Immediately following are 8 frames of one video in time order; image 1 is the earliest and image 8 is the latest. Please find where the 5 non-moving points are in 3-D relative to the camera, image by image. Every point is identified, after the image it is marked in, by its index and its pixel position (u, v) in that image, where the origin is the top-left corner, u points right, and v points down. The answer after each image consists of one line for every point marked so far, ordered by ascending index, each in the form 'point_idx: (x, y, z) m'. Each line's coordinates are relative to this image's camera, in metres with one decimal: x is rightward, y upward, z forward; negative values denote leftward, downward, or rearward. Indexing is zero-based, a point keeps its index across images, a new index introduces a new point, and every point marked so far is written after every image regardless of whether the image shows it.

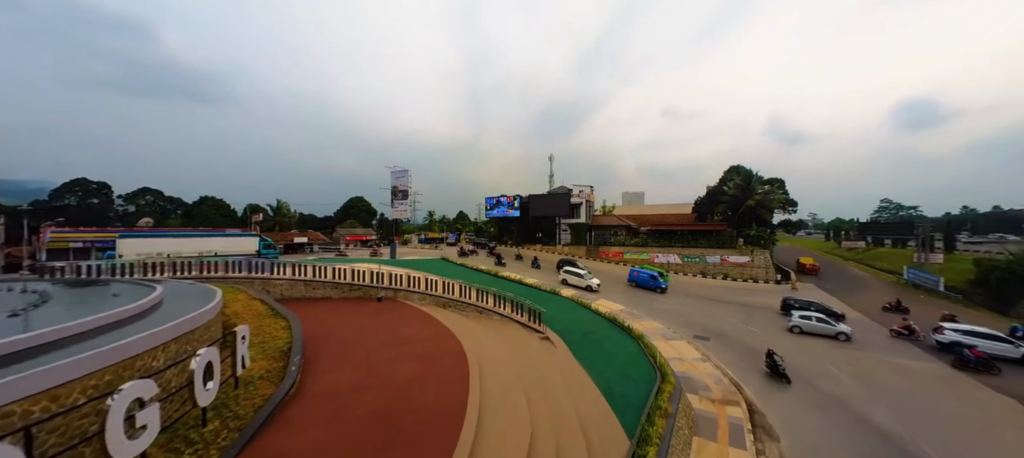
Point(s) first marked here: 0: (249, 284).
0: (-13.6, -2.9, +15.3) m
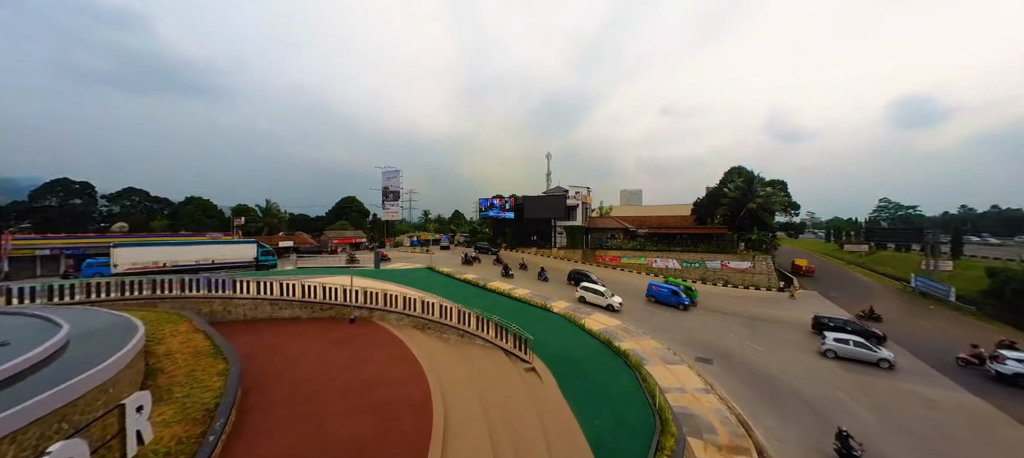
0: (-14.3, -3.5, +13.9) m
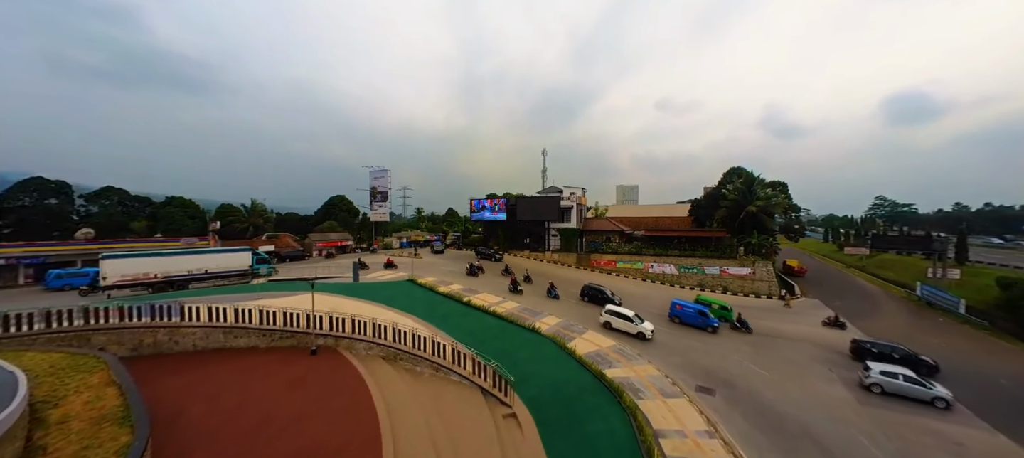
0: (-15.0, -4.4, +12.4) m
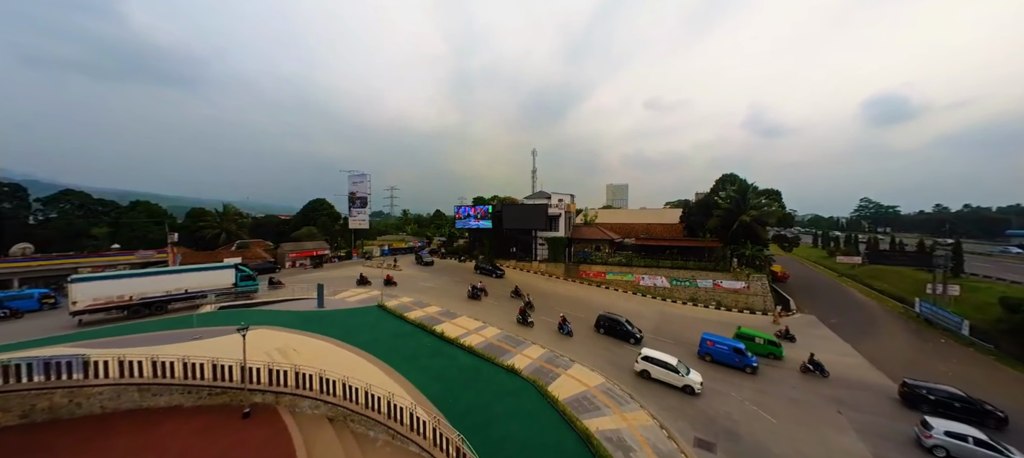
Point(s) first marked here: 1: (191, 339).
0: (-16.0, -5.7, +10.1) m
1: (-14.9, -5.1, +13.8) m
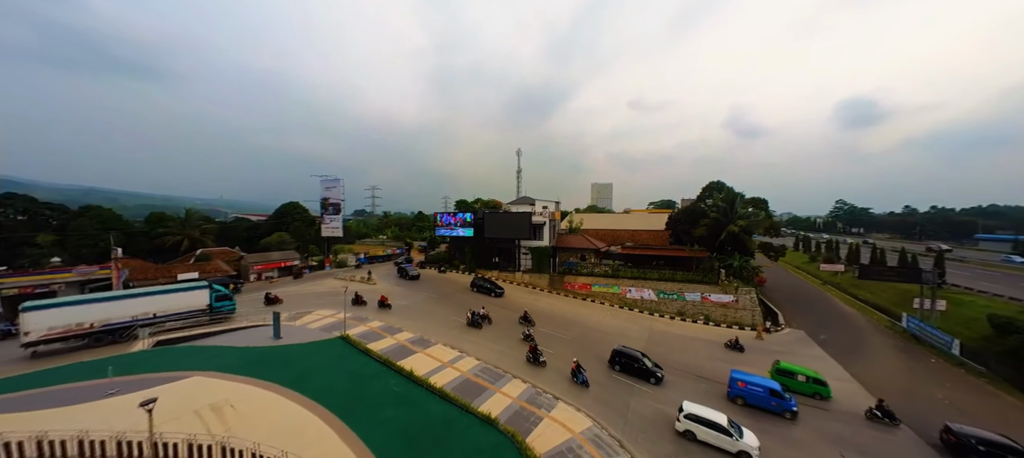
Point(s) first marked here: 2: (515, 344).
0: (-16.7, -7.1, +7.8) m
1: (-15.8, -6.4, +11.5) m
2: (+0.1, -7.5, +19.5) m
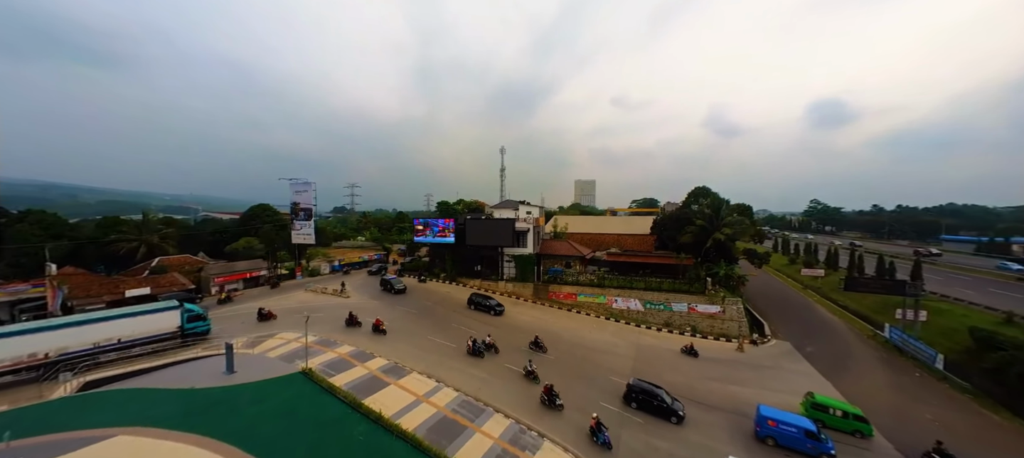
0: (-17.2, -8.4, +5.7) m
1: (-16.5, -7.7, +9.4) m
2: (-1.0, -8.5, +18.3) m
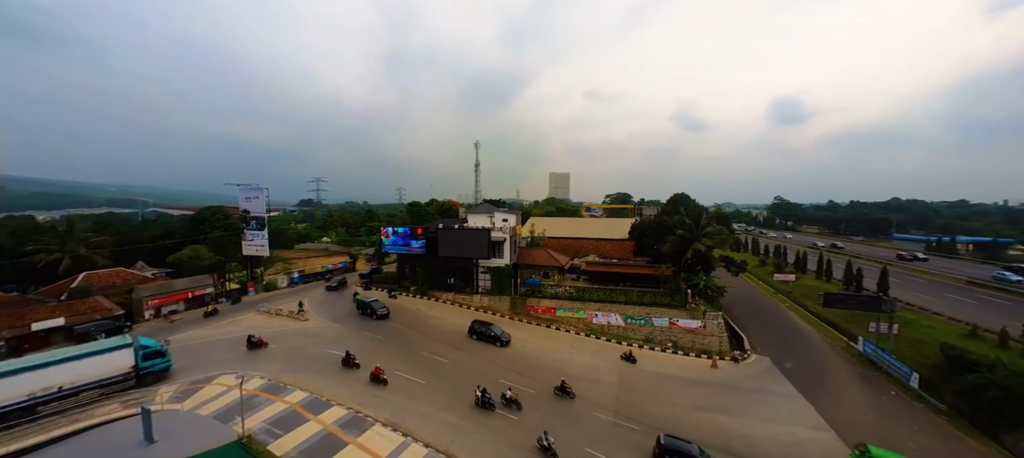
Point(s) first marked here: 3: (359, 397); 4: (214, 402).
0: (-17.5, -10.6, +2.8) m
1: (-17.1, -9.7, +6.5) m
2: (-2.3, -10.0, +16.5) m
3: (-8.7, -9.6, +17.1) m
4: (-16.4, -9.4, +16.3) m
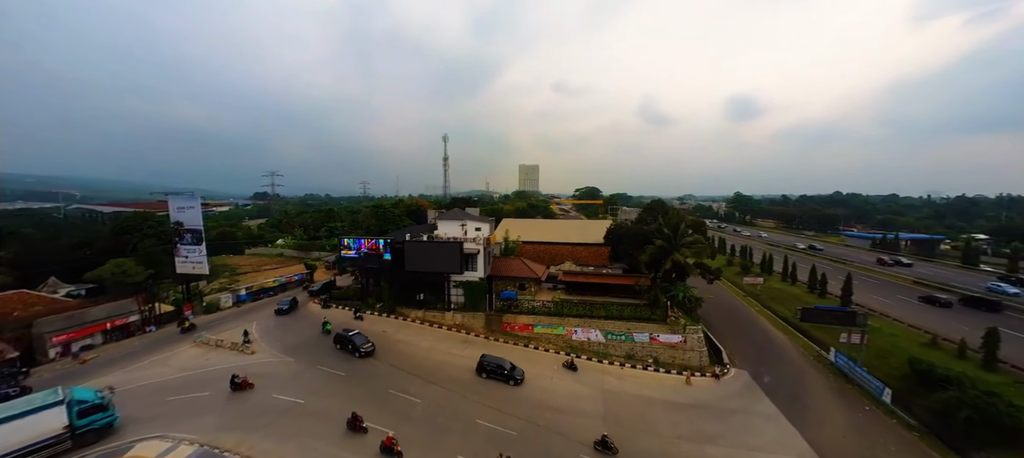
0: (-17.1, -12.9, -0.4) m
1: (-17.0, -12.0, +3.4) m
2: (-3.2, -11.6, +14.7) m
3: (-9.6, -11.3, +14.7) m
4: (-17.3, -11.4, +13.1) m
